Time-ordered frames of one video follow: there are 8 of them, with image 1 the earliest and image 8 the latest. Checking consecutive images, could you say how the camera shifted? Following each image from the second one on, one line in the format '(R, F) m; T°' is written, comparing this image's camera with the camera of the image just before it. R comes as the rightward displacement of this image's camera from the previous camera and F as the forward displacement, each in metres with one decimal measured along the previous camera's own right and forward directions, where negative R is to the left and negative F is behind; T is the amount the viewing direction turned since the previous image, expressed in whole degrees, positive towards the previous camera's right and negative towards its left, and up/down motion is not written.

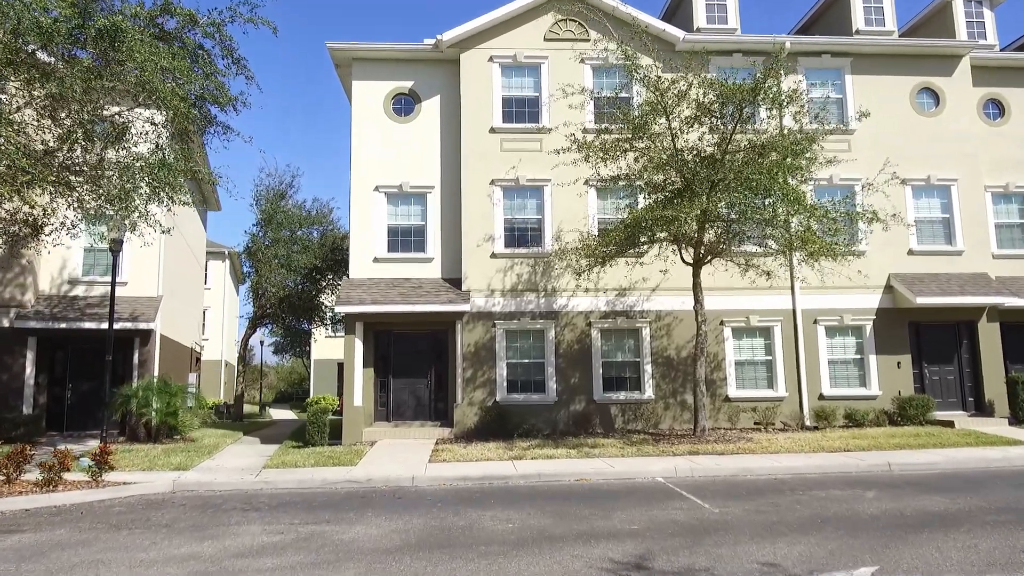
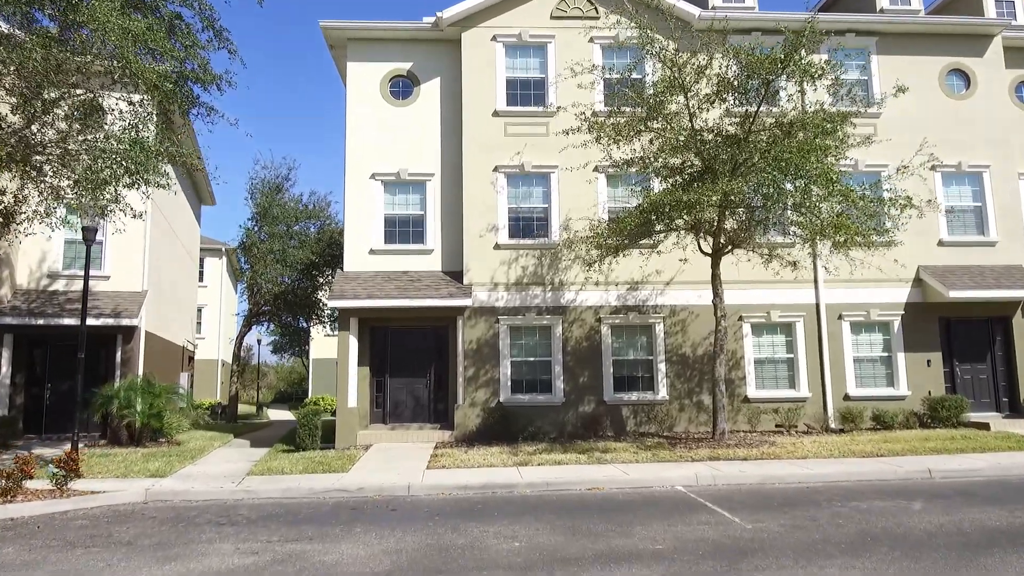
(0.0, +1.0) m; 0°
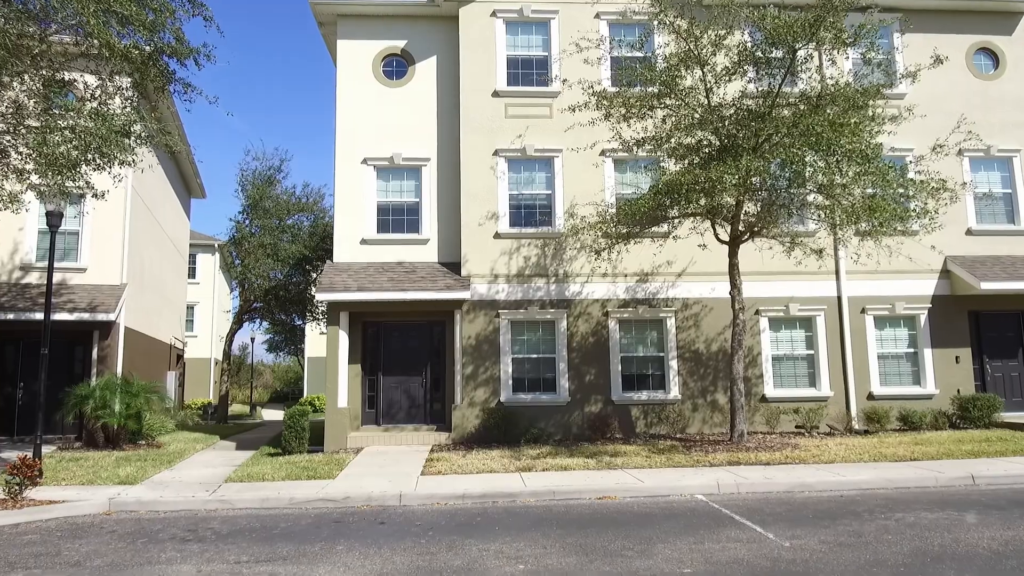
(0.0, +1.0) m; 0°
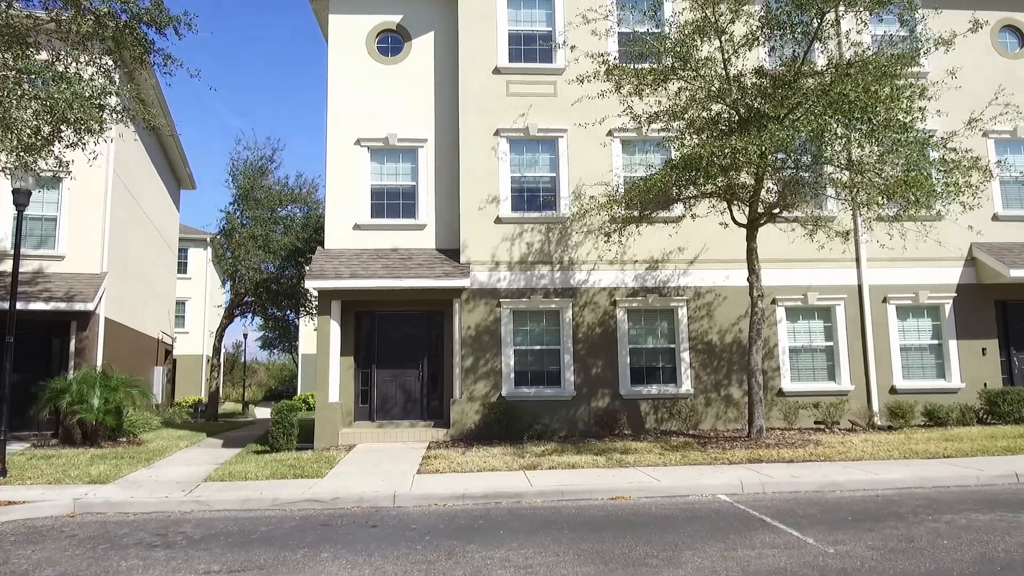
(-0.1, +0.8) m; 0°
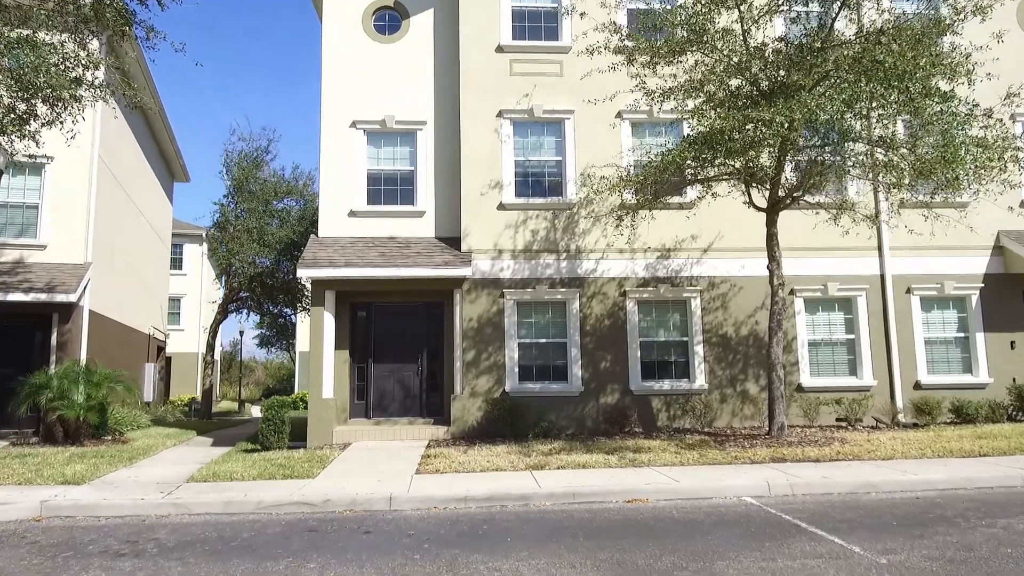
(-0.1, +0.7) m; 0°
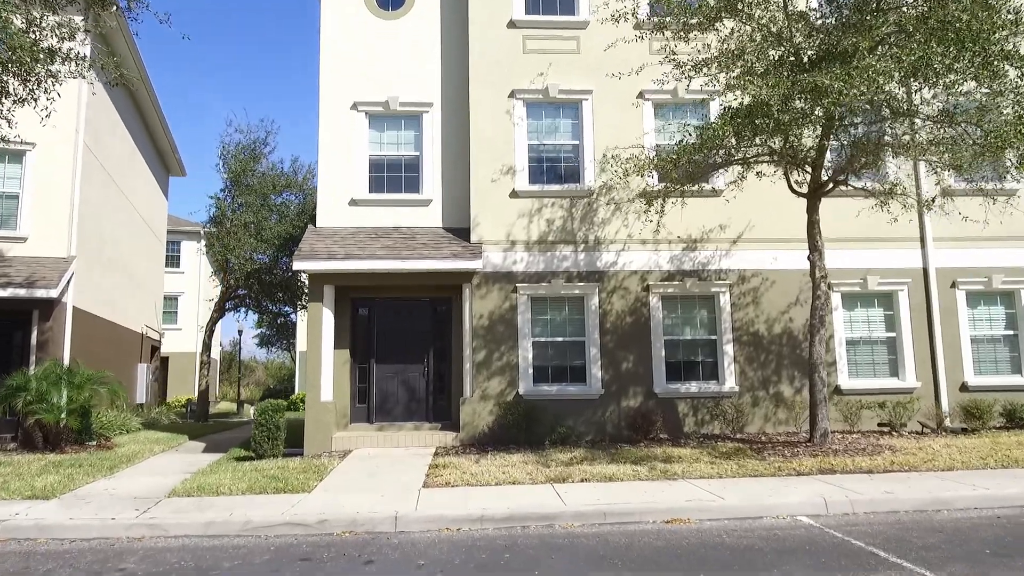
(-0.2, +0.9) m; 0°
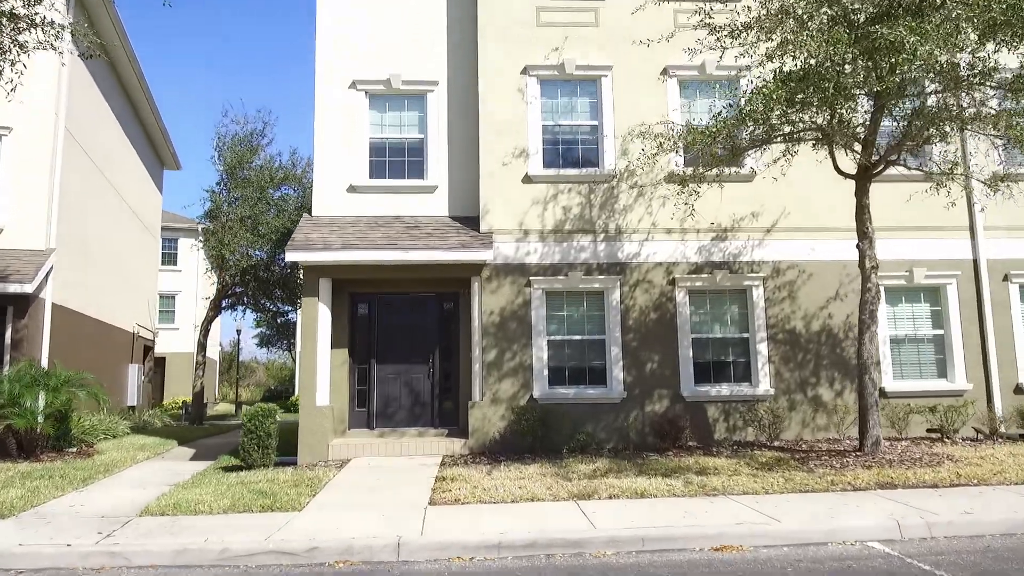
(-0.1, +1.0) m; 0°
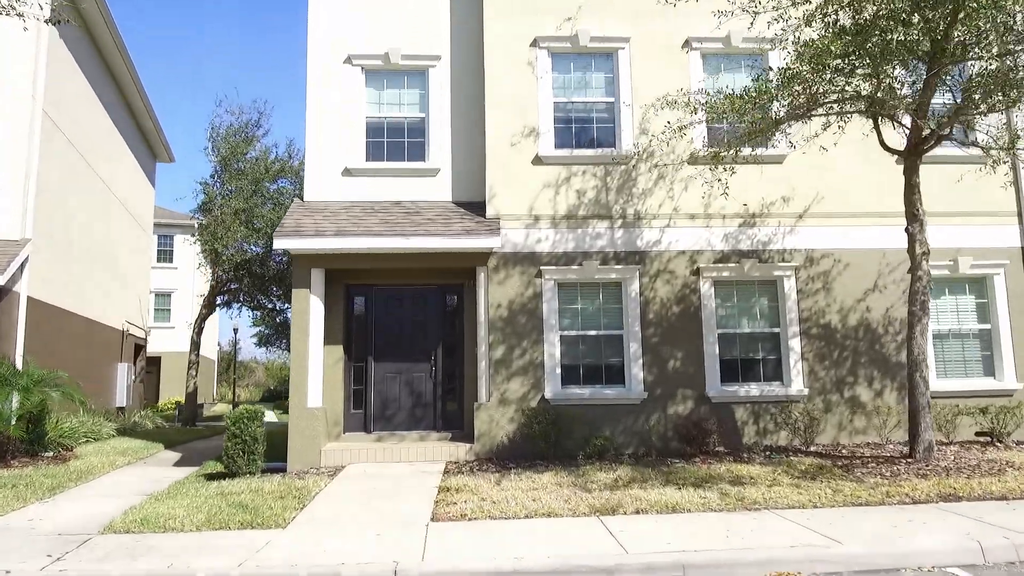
(-0.1, +0.9) m; 0°
